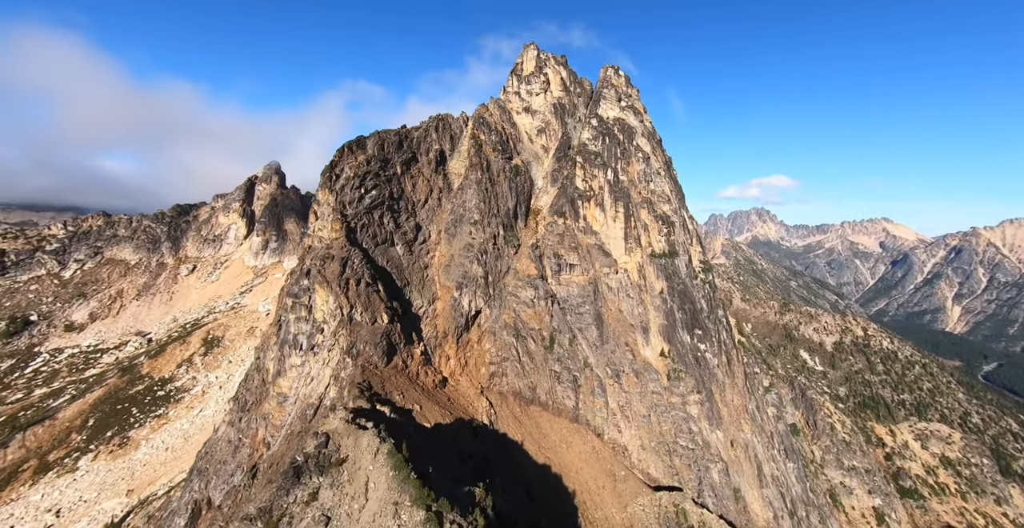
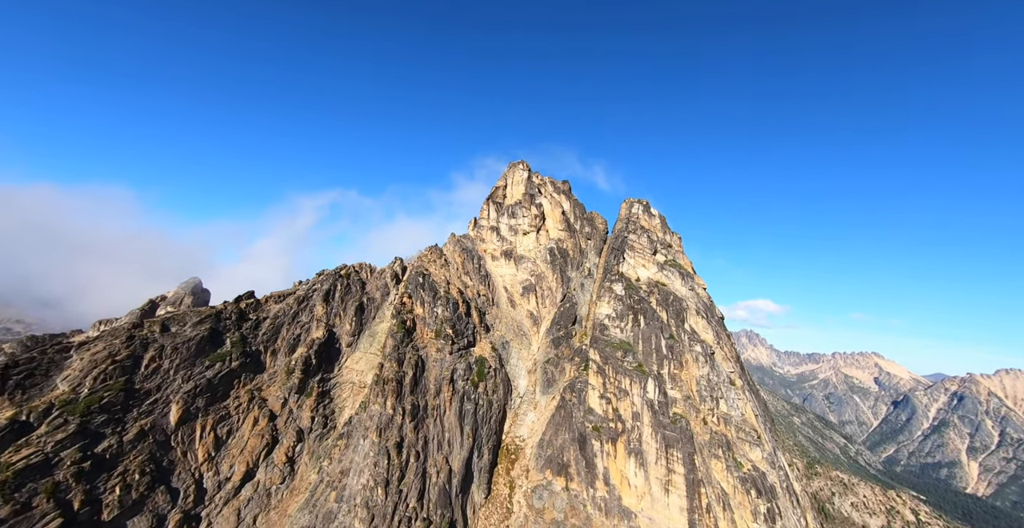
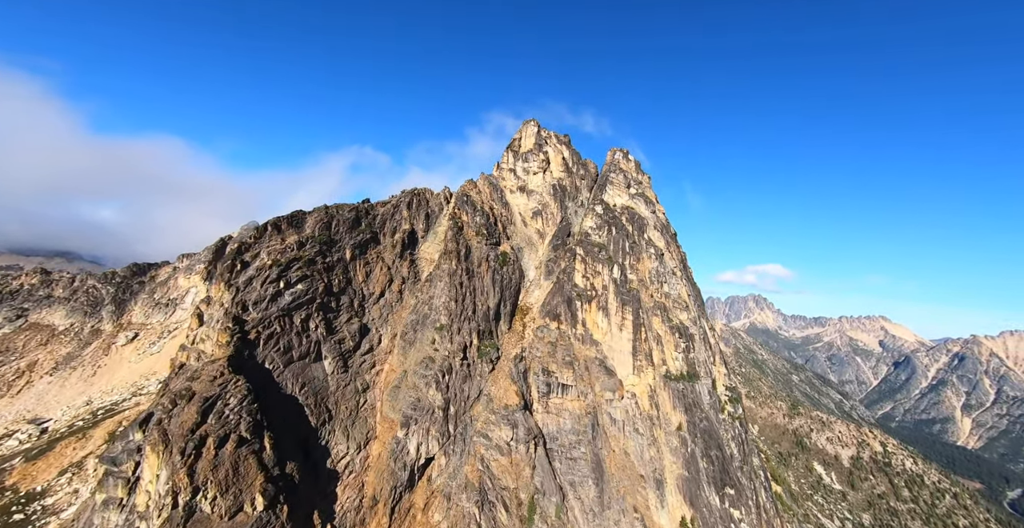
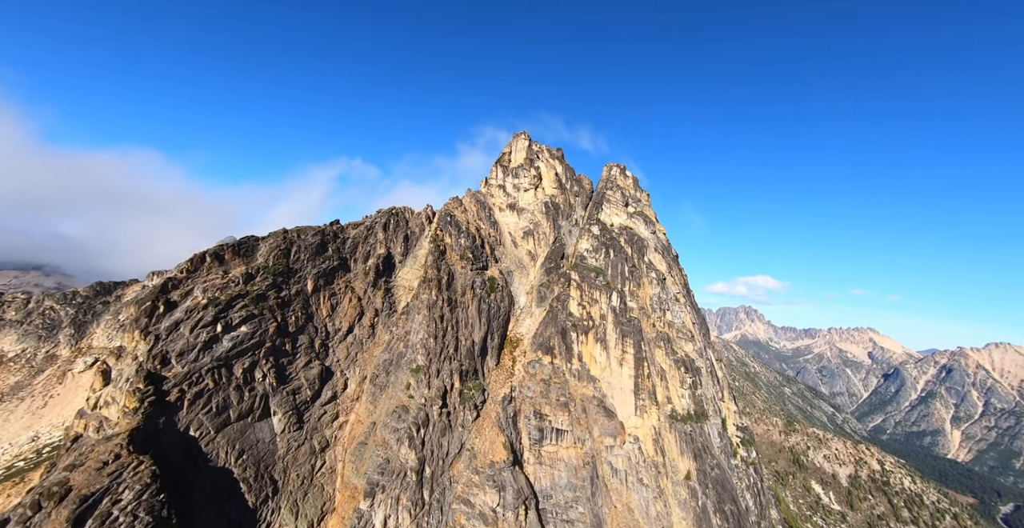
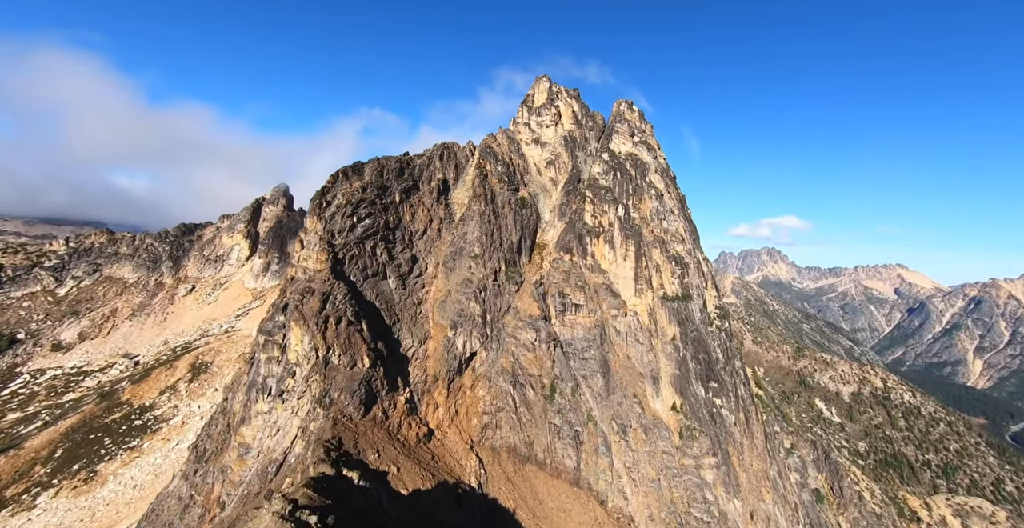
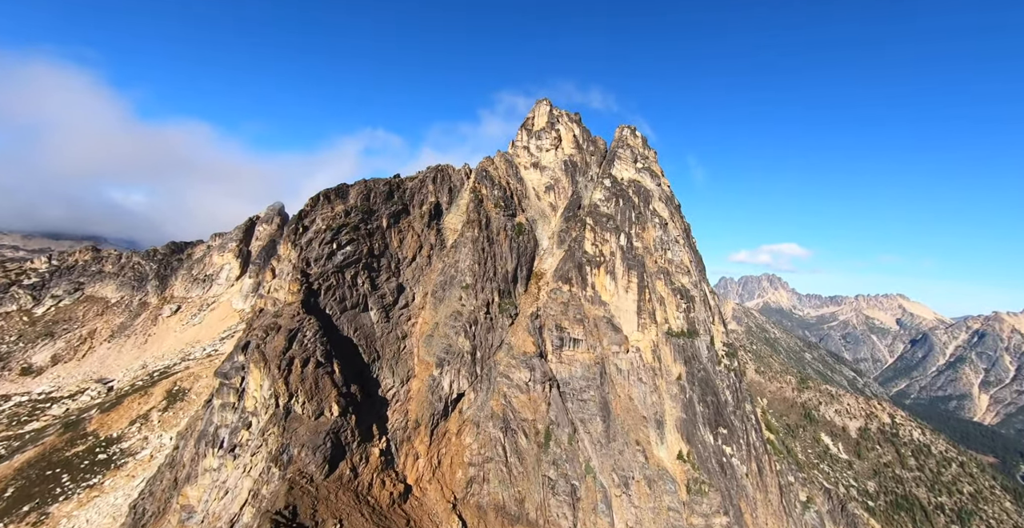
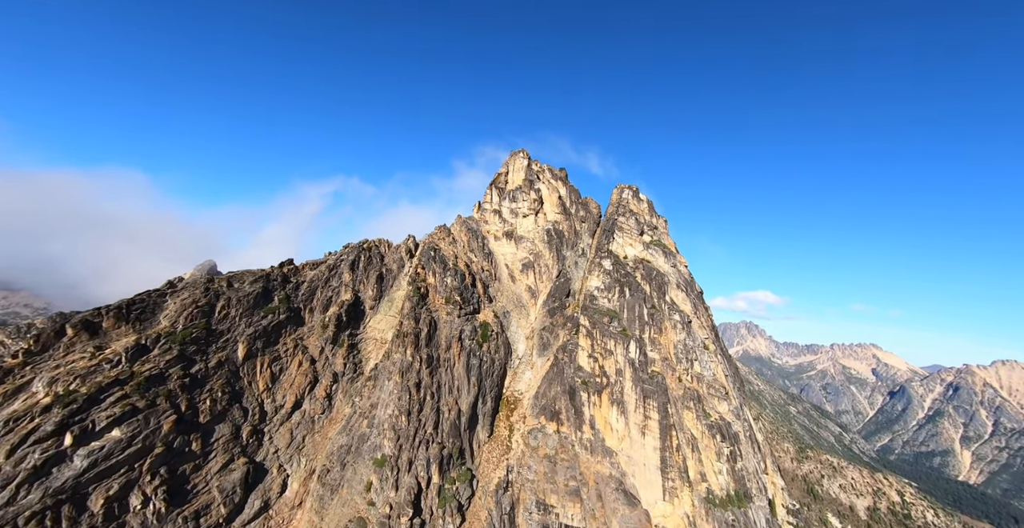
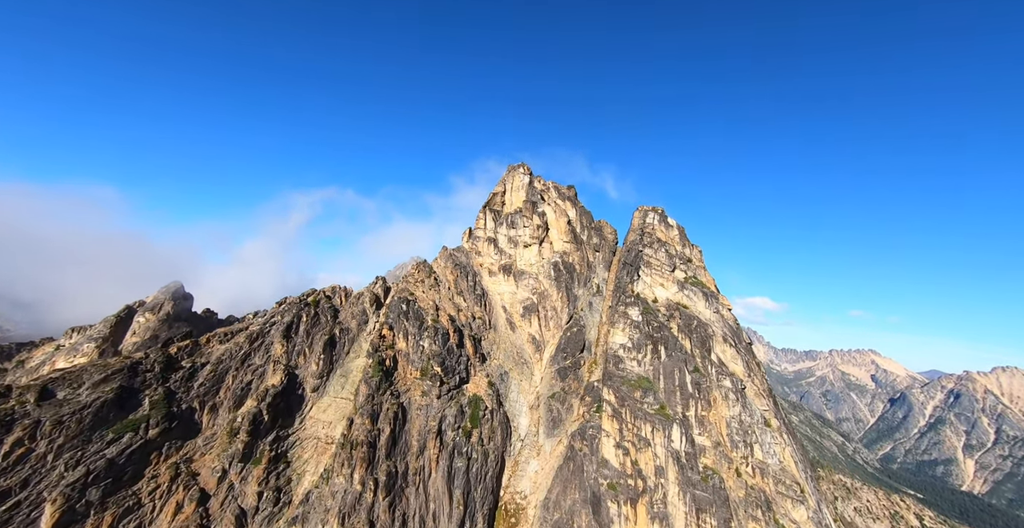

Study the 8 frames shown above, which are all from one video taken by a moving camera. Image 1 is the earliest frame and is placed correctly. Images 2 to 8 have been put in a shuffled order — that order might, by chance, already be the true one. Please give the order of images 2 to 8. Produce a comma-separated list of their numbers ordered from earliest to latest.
5, 6, 3, 4, 7, 2, 8
